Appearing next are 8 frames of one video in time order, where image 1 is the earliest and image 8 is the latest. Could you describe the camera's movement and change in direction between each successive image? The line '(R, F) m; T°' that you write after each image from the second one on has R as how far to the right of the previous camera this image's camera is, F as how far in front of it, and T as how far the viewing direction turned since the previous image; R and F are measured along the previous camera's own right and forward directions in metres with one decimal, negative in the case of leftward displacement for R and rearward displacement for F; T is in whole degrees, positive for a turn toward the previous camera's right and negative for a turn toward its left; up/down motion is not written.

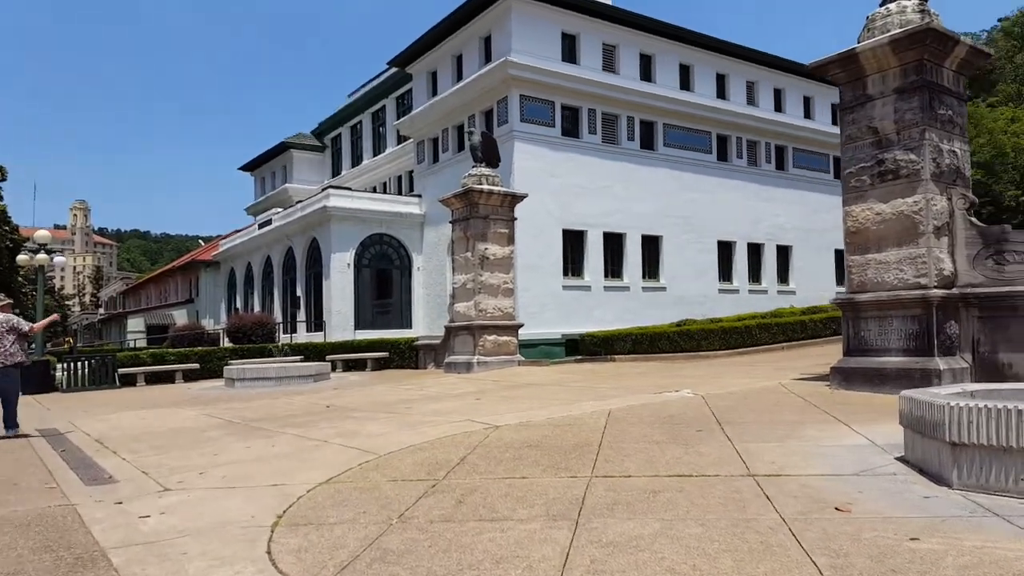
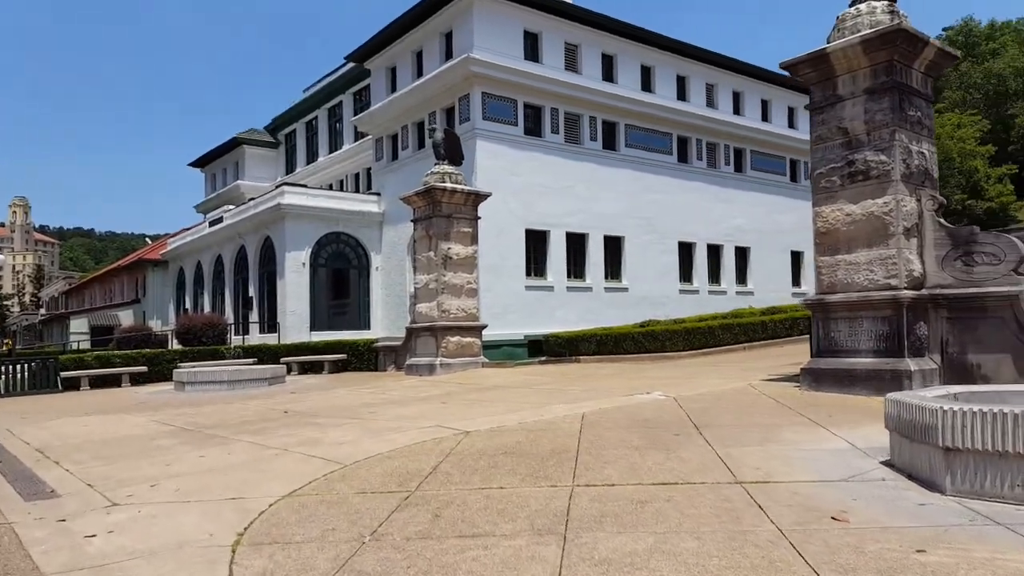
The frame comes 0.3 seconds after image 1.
(-0.2, +0.3) m; +3°
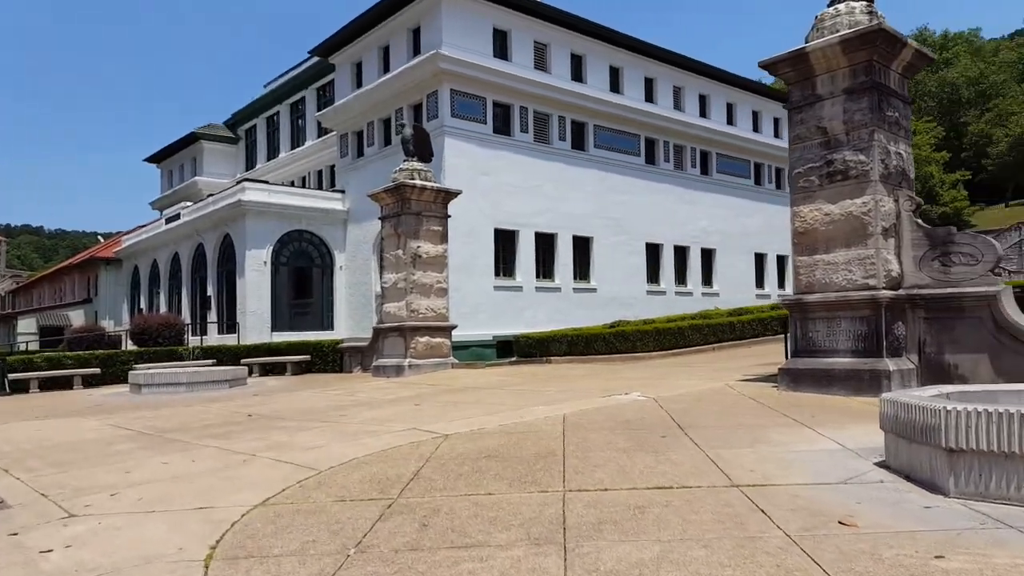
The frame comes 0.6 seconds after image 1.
(-0.2, +0.2) m; +3°
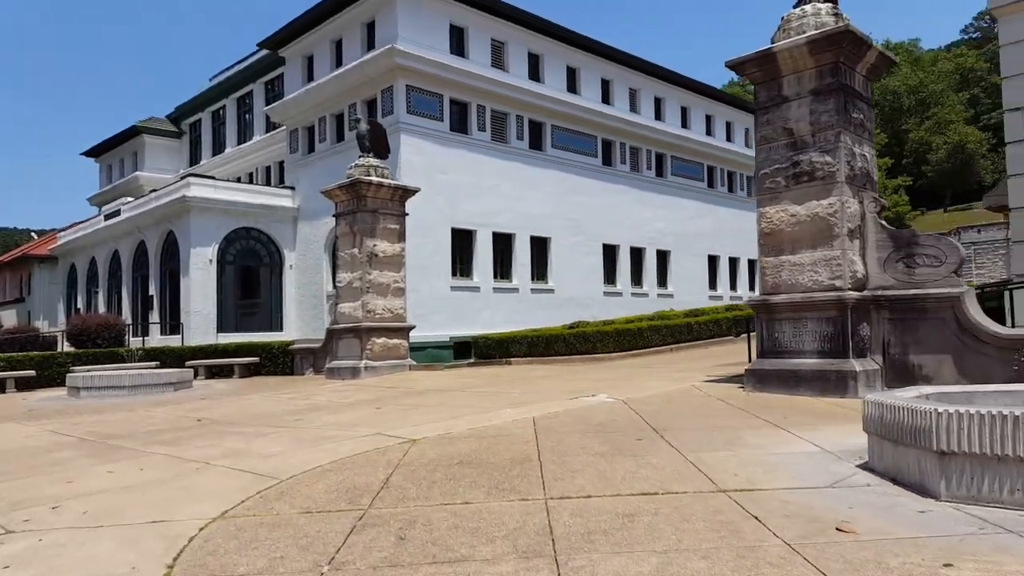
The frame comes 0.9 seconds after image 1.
(-0.2, +0.3) m; +4°
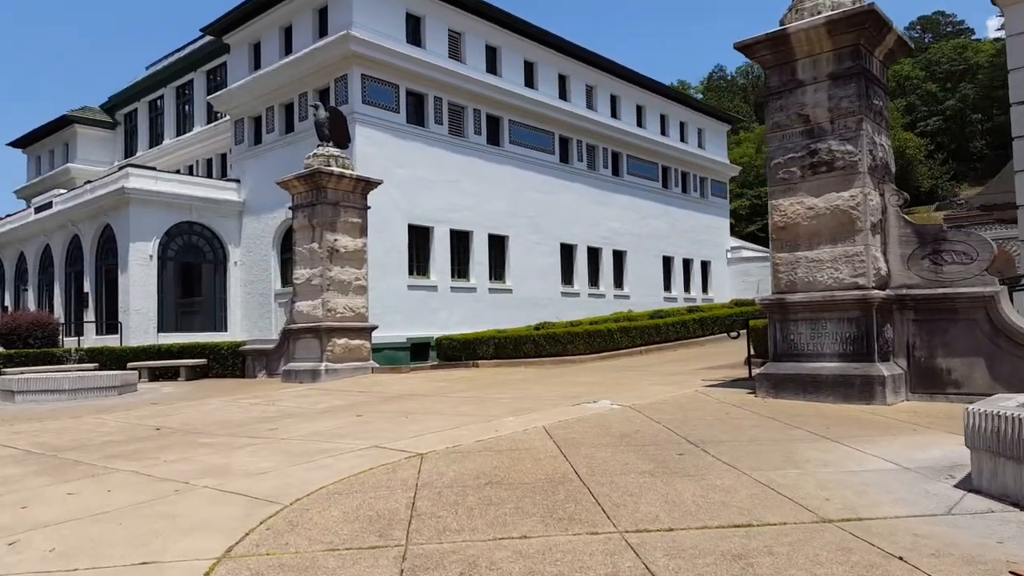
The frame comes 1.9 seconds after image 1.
(-0.8, +0.9) m; +5°
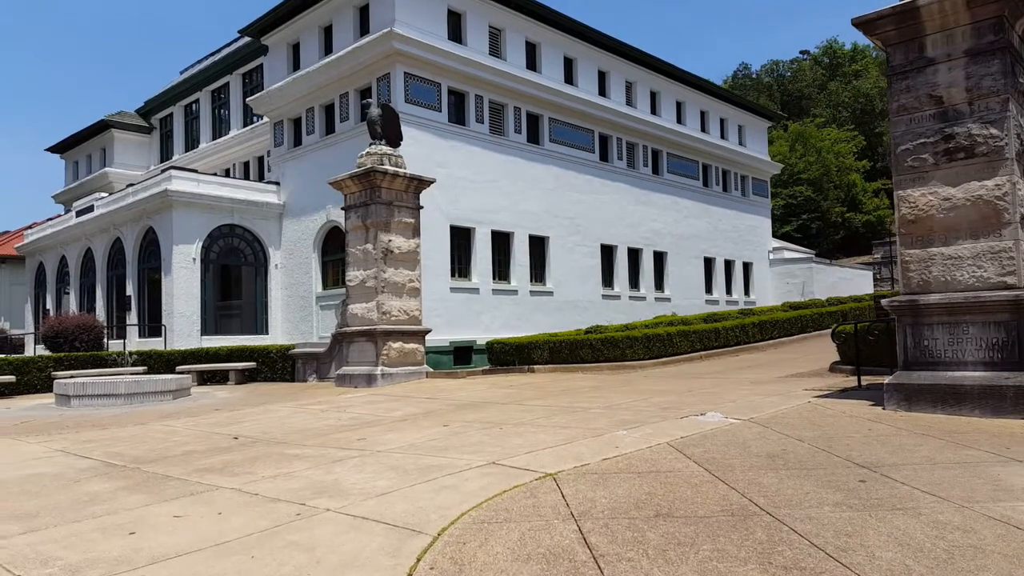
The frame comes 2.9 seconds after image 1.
(-1.0, +0.7) m; -1°
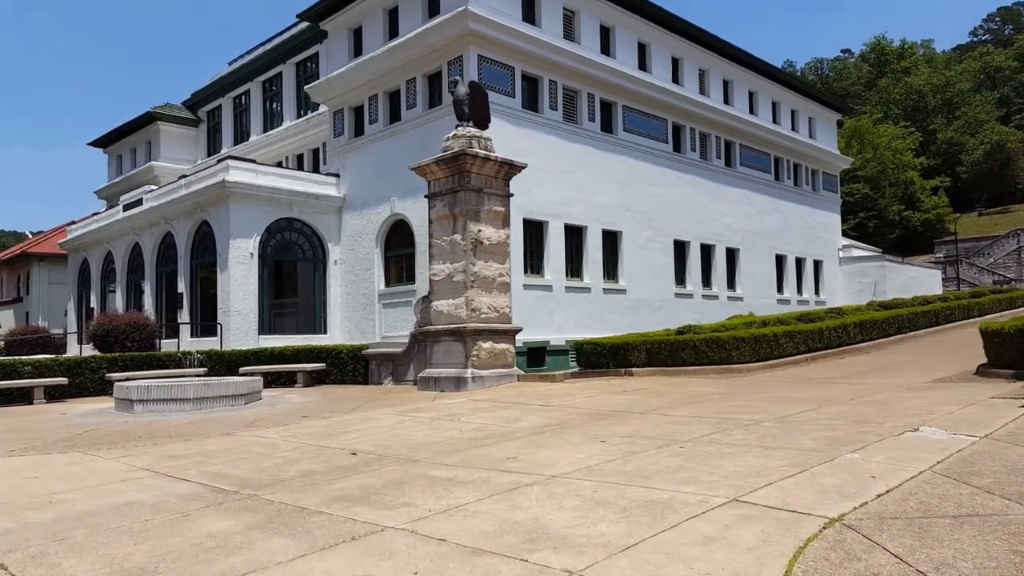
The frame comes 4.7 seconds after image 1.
(-1.5, +1.5) m; -2°
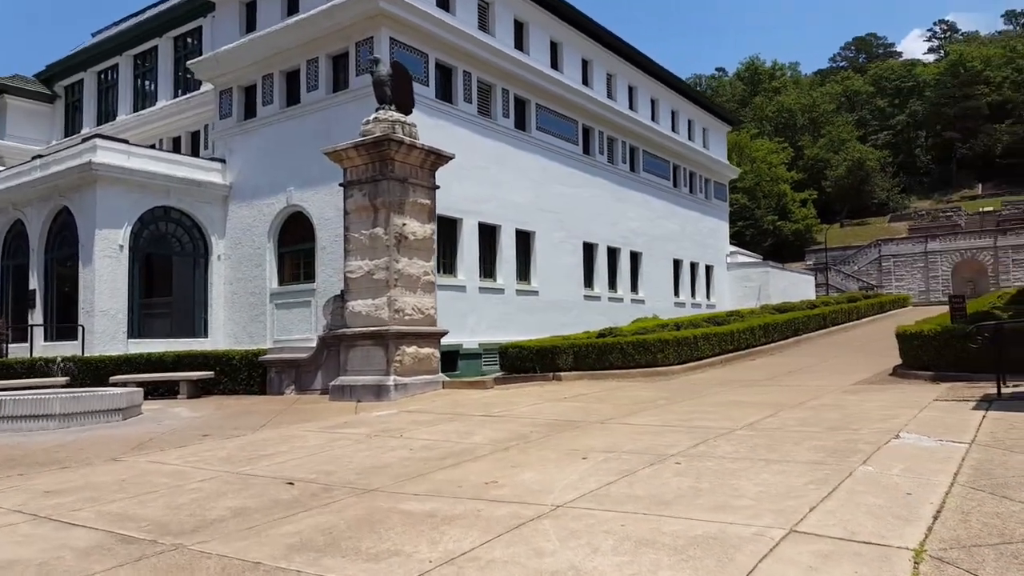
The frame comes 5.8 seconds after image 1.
(-0.8, +1.0) m; +9°
